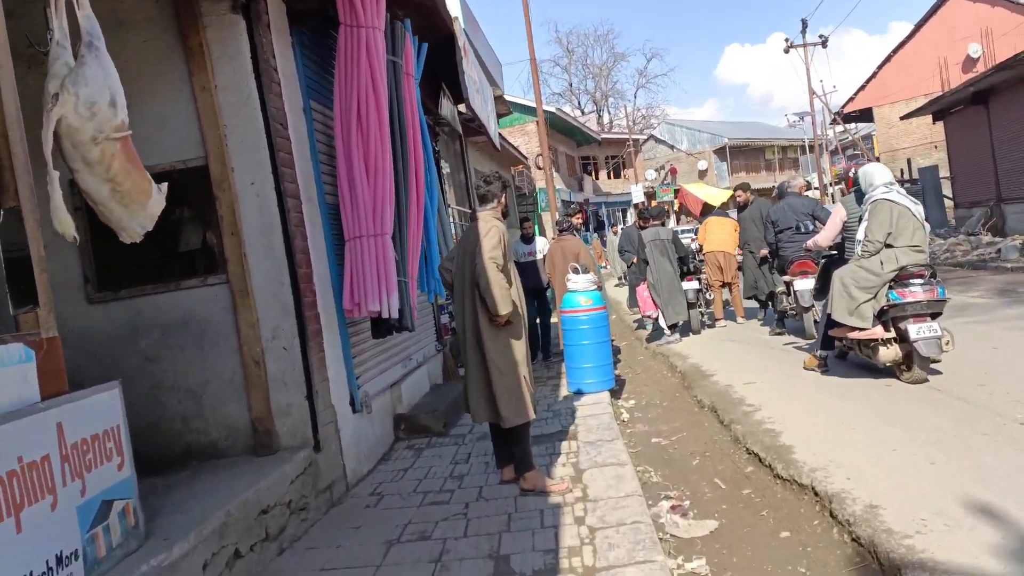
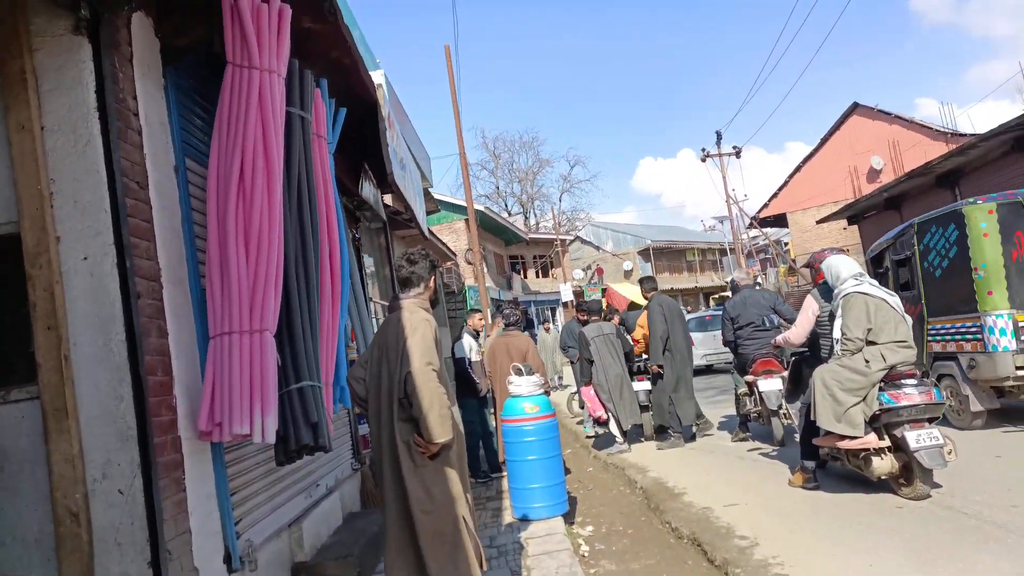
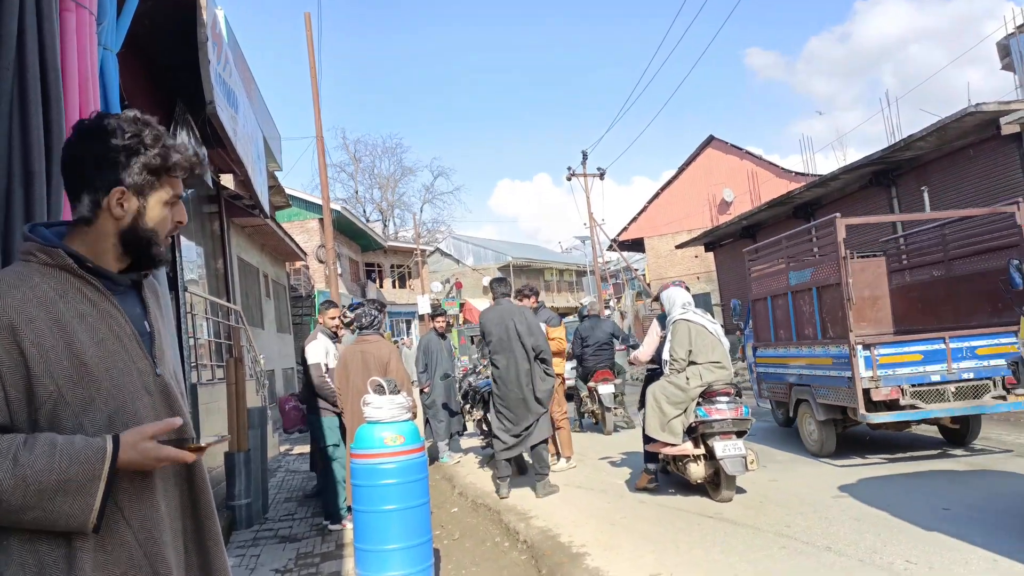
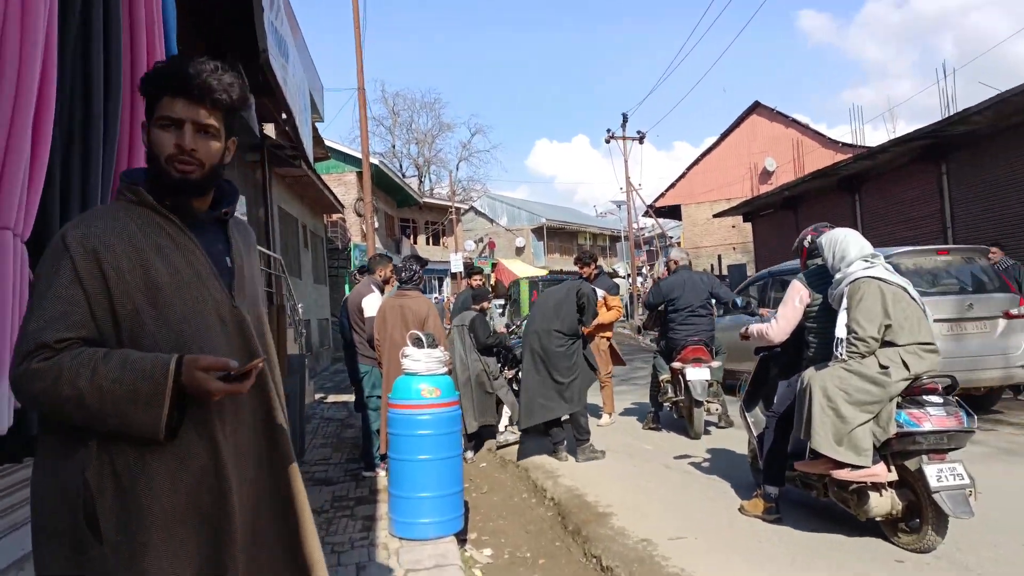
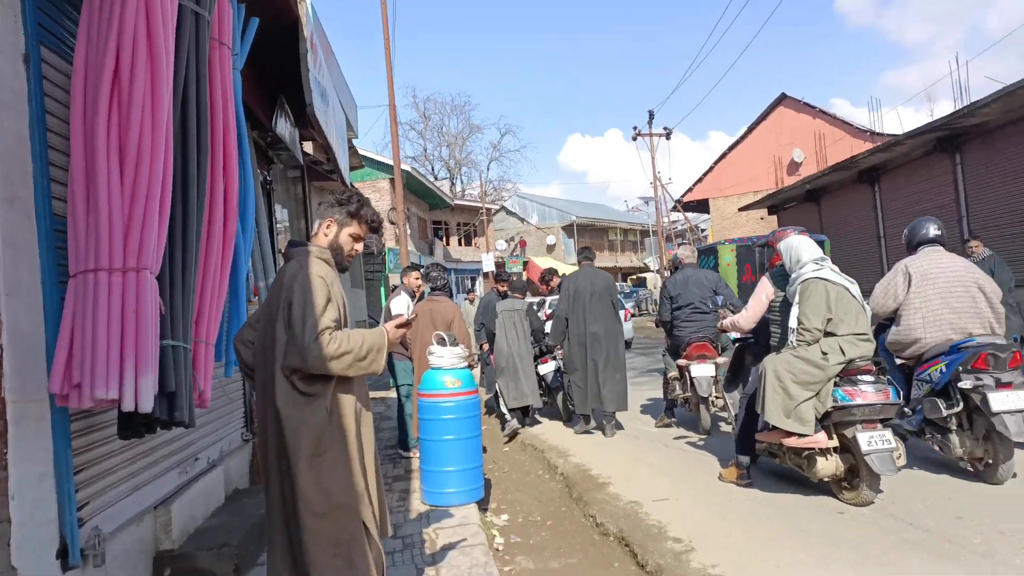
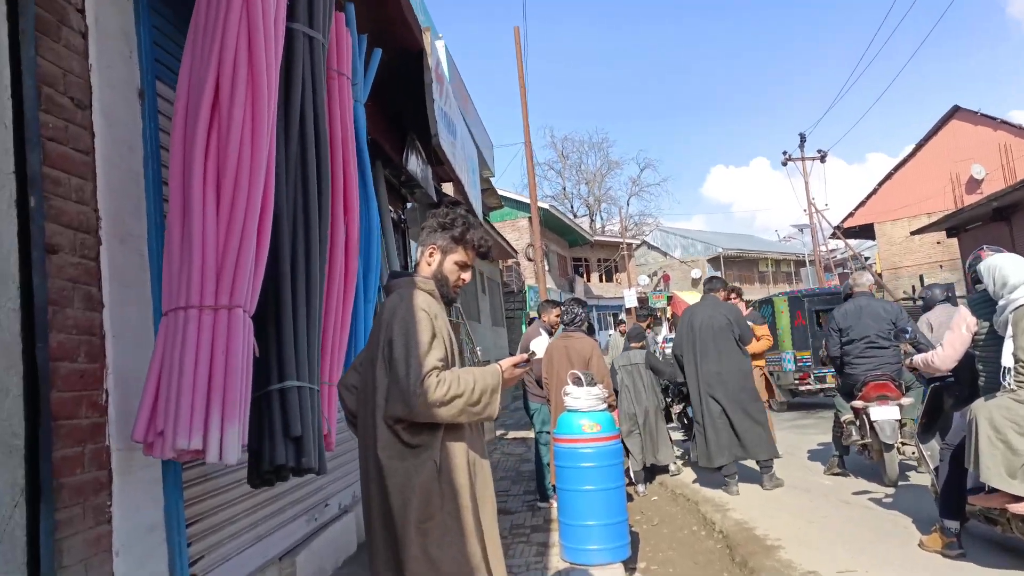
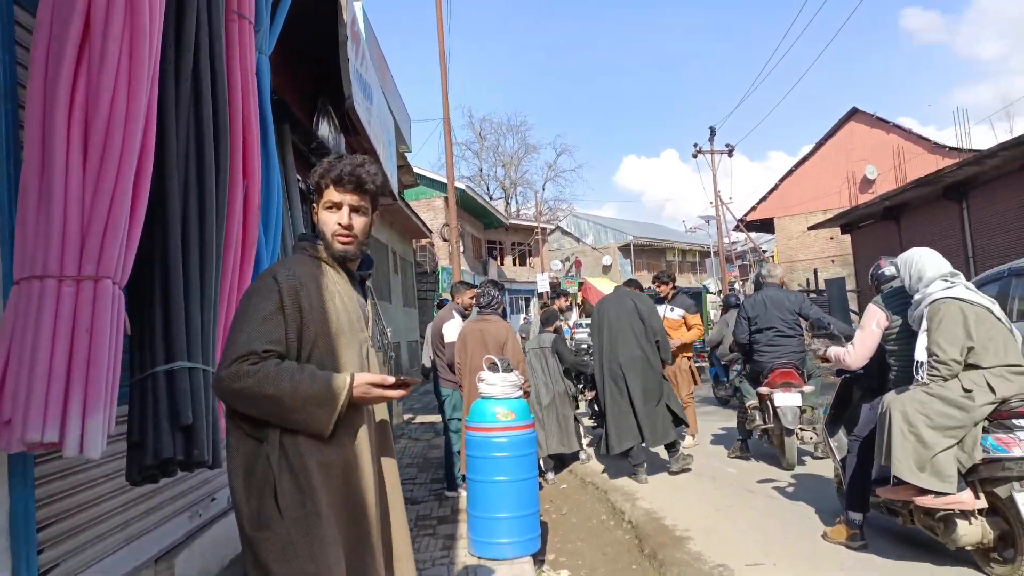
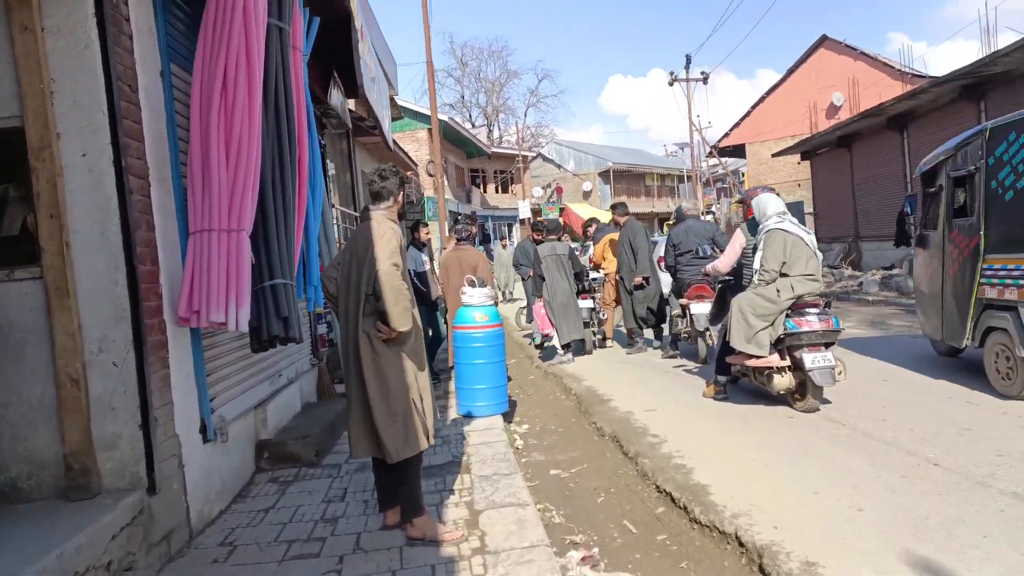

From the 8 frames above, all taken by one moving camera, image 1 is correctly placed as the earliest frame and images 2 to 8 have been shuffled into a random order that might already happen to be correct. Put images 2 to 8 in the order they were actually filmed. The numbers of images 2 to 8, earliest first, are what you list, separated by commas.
8, 2, 5, 6, 7, 4, 3
